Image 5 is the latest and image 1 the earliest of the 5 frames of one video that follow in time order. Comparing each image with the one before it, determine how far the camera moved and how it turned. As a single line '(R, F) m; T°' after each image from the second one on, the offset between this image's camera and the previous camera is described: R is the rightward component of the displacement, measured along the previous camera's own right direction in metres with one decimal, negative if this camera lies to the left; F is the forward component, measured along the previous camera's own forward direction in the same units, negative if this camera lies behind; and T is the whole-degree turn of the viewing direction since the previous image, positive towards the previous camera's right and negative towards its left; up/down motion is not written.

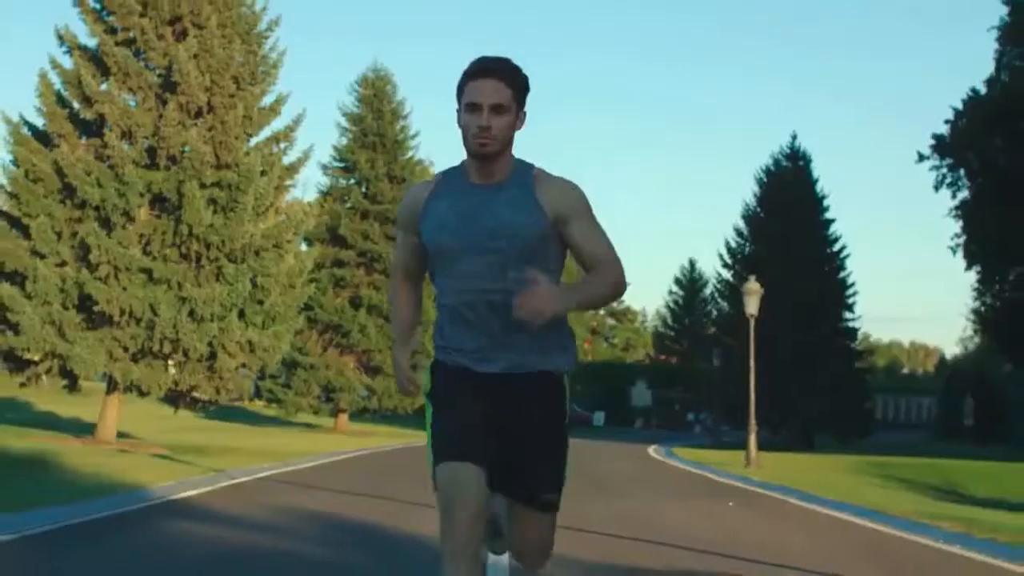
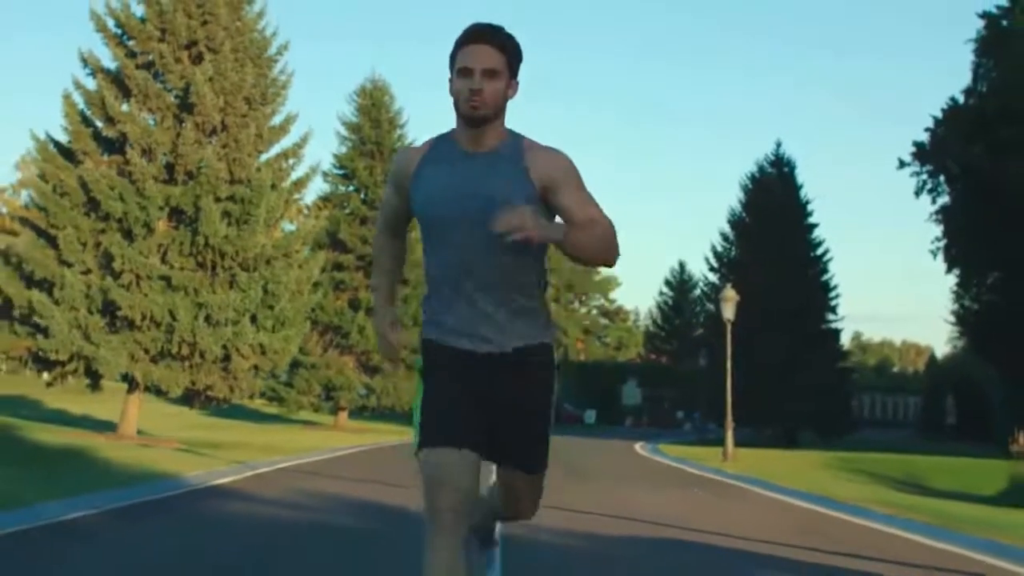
(0.0, -1.2) m; 0°
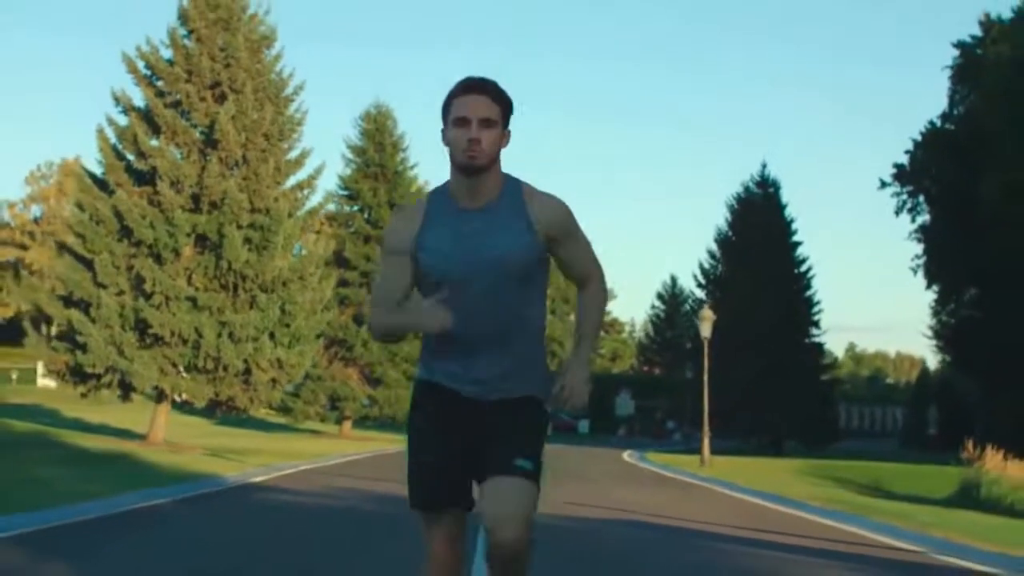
(0.0, -1.6) m; 0°
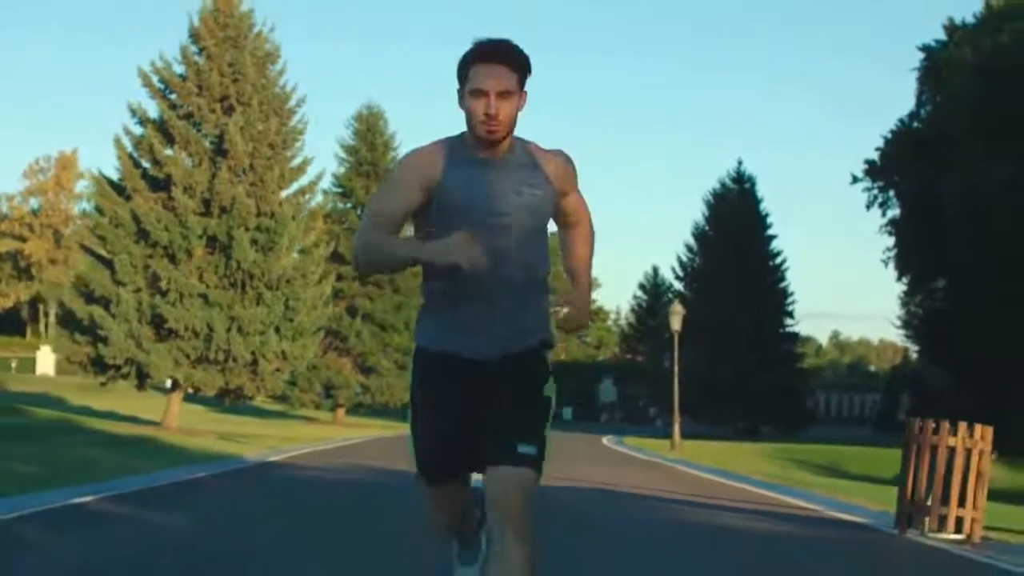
(0.0, -1.6) m; +1°
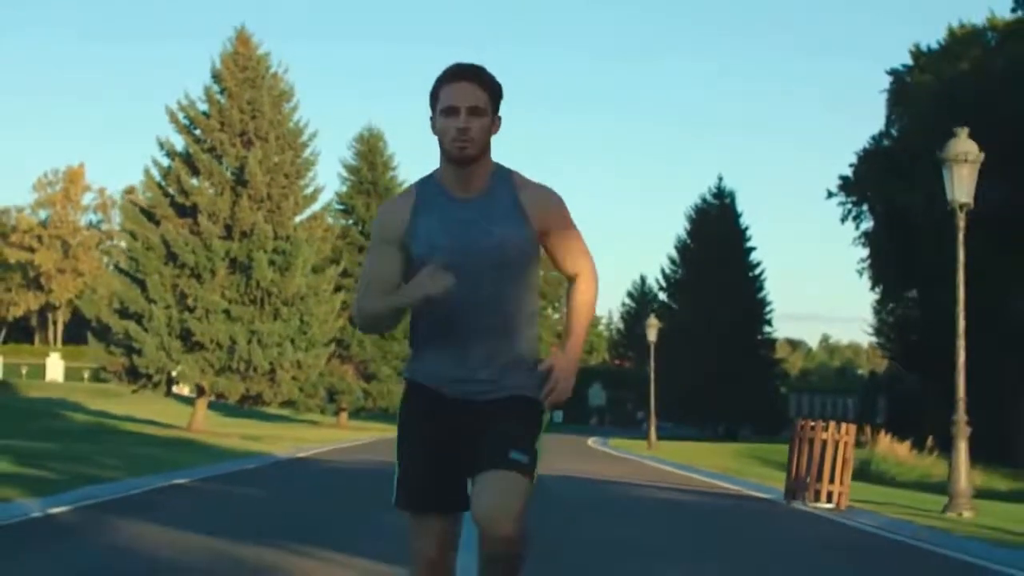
(0.0, -2.2) m; 0°
